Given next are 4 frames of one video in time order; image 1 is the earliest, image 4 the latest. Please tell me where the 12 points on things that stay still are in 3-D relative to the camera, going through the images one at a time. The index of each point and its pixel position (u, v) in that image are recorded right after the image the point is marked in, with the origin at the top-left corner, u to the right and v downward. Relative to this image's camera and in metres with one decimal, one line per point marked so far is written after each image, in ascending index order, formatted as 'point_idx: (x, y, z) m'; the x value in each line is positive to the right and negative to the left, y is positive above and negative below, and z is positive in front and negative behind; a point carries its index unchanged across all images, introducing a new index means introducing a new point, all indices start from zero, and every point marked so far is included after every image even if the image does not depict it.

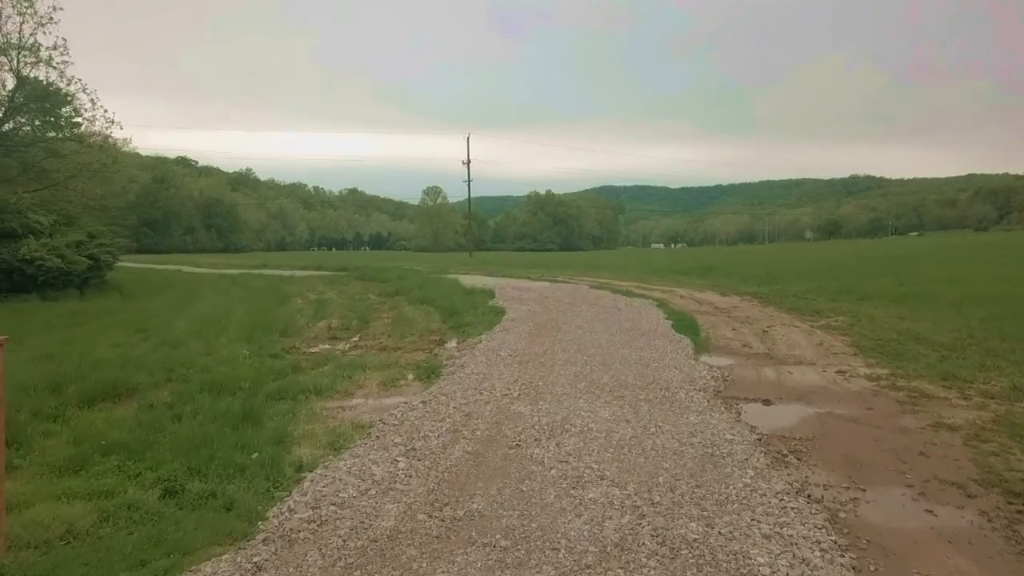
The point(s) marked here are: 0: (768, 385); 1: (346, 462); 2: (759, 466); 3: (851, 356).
0: (+5.0, -1.9, +15.0) m
1: (-2.1, -2.2, +9.5) m
2: (+3.0, -2.2, +9.4) m
3: (+7.9, -1.6, +17.8) m
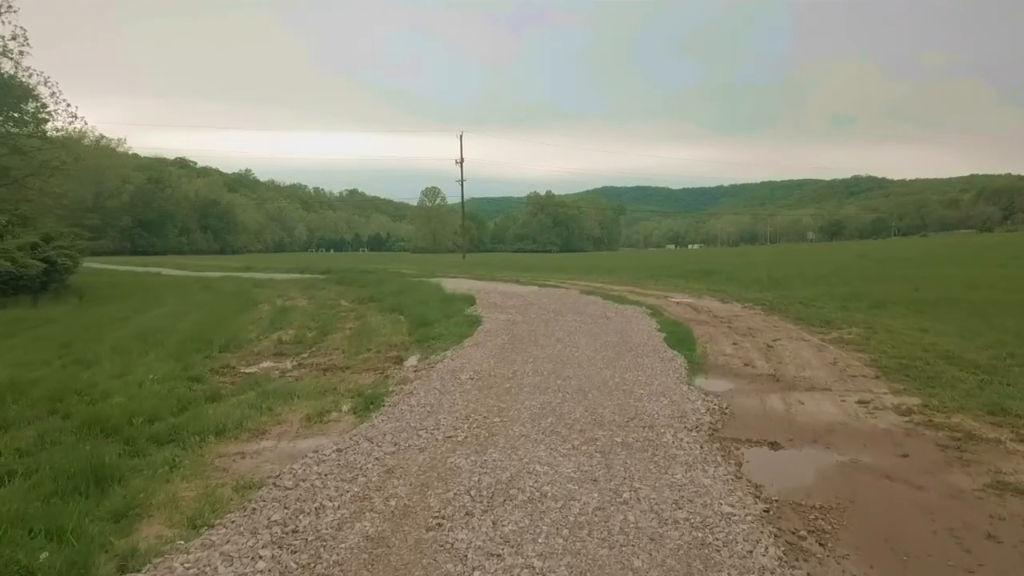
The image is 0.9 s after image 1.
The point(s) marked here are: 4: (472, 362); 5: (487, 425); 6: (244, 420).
0: (+4.2, -2.1, +12.3) m
1: (-2.9, -2.4, +6.8) m
2: (+2.2, -2.4, +6.7) m
3: (+7.1, -1.8, +15.1) m
4: (-0.9, -1.7, +17.7) m
5: (-0.4, -2.1, +11.7) m
6: (-4.3, -2.1, +12.4) m
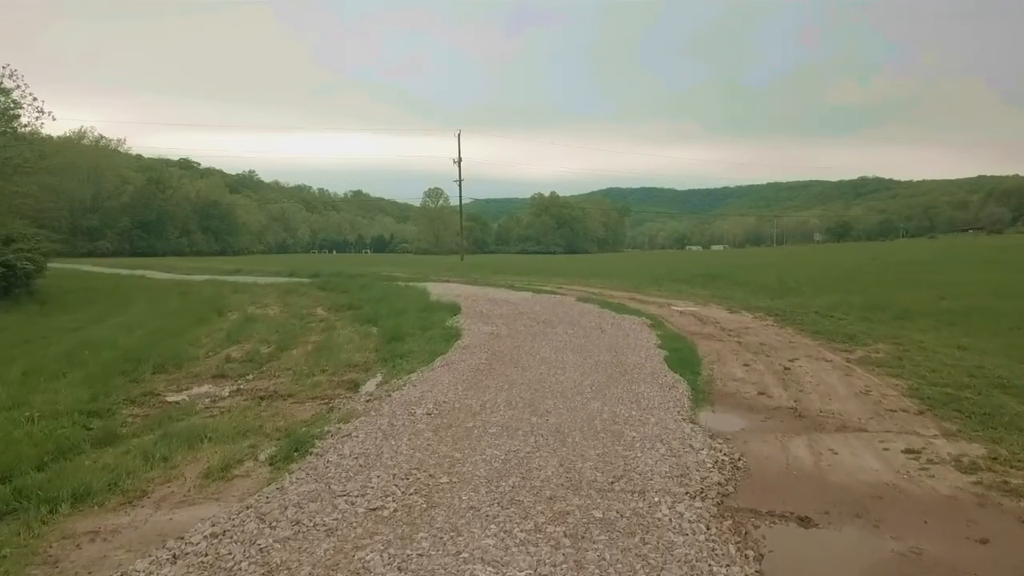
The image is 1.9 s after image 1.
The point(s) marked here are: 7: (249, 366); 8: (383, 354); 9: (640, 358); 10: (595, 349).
0: (+3.6, -2.4, +9.5) m
1: (-3.5, -2.6, +4.1) m
2: (+1.6, -2.7, +4.0) m
3: (+6.5, -2.1, +12.4) m
4: (-1.5, -2.0, +15.0) m
5: (-1.0, -2.4, +9.0) m
6: (-4.9, -2.4, +9.8) m
7: (-6.5, -1.9, +18.9) m
8: (-3.3, -1.7, +19.8) m
9: (+3.0, -1.6, +17.9) m
10: (+2.1, -1.6, +19.4) m
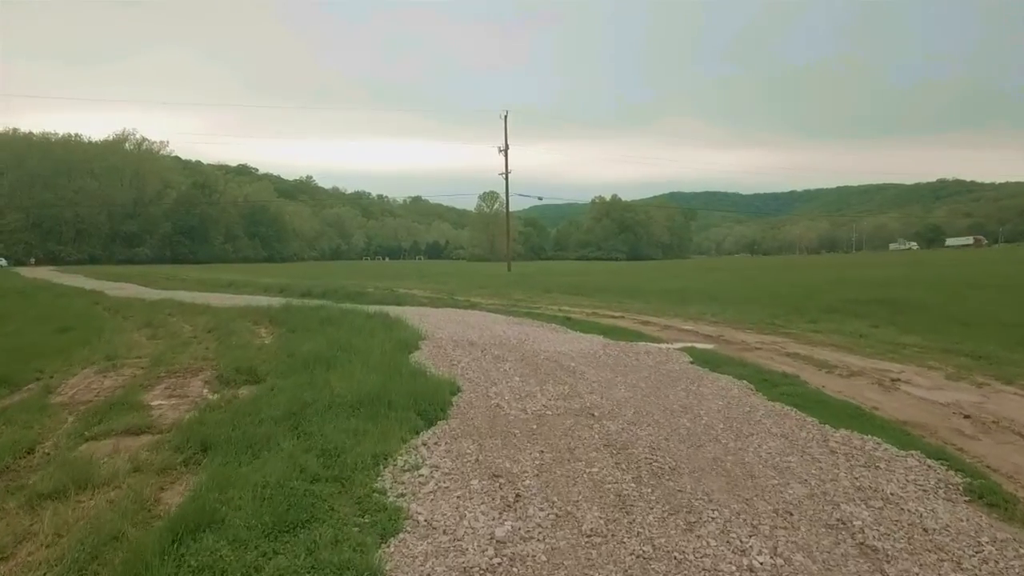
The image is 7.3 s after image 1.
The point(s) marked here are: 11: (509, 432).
0: (+3.0, -3.4, -7.0) m
1: (-4.5, -3.6, -11.9) m
2: (+0.6, -3.6, -12.4) m
3: (+6.1, -3.1, -4.4) m
4: (-1.7, -3.0, -1.2) m
5: (-1.6, -3.3, -7.2) m
6: (-5.5, -3.4, -6.1) m
7: (-6.3, -2.9, +3.1) m
8: (-3.1, -2.8, +3.8) m
9: (+3.0, -2.7, +1.4) m
10: (+2.2, -2.6, +3.0) m
11: (0.0, -2.1, +11.5) m
